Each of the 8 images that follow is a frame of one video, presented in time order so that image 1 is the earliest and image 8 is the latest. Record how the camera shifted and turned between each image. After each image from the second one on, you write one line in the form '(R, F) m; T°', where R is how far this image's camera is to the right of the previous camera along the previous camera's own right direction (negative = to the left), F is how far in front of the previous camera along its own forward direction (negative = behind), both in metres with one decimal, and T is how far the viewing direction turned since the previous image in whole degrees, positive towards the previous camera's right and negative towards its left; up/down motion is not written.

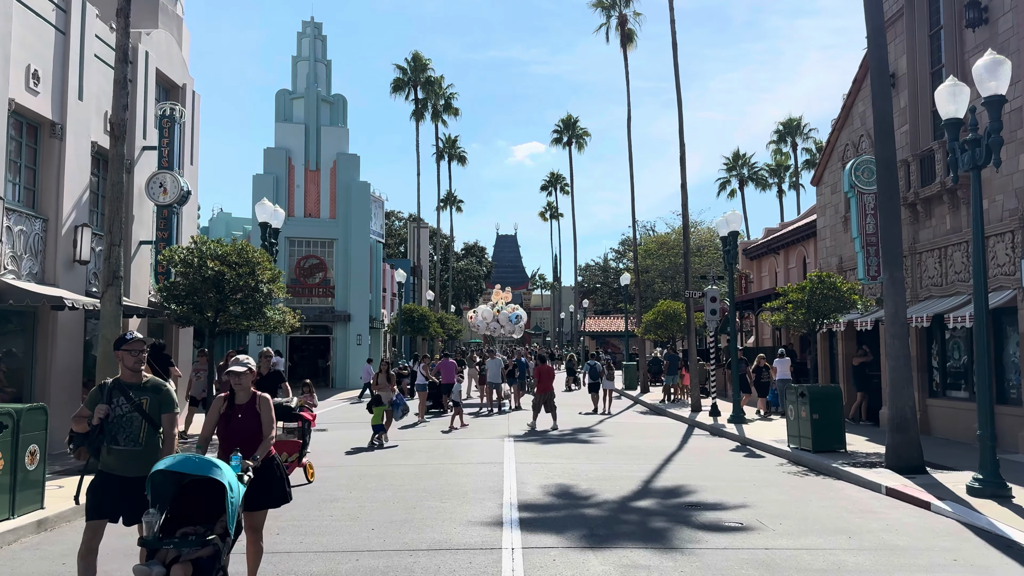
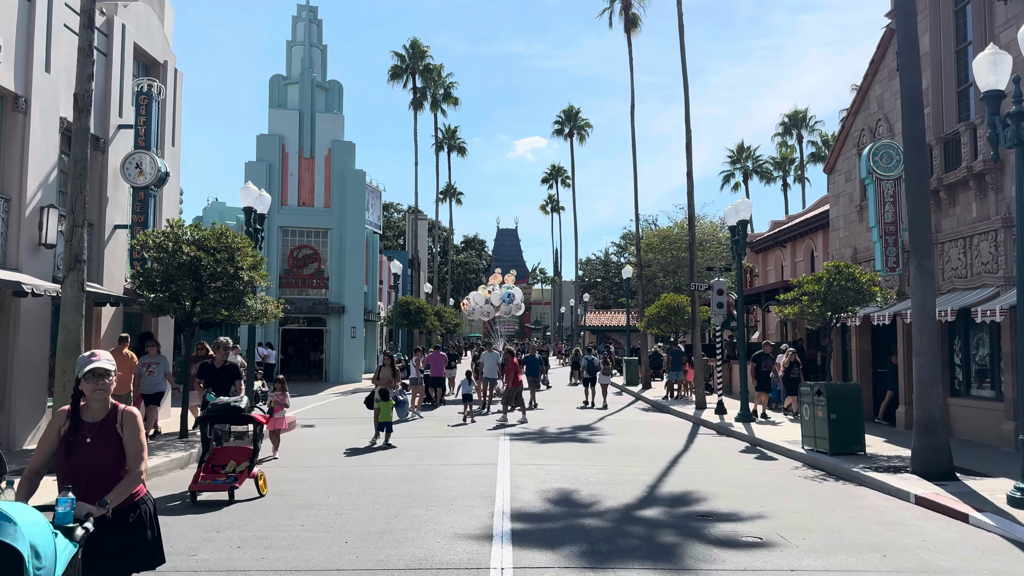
(+0.1, +0.9) m; 0°
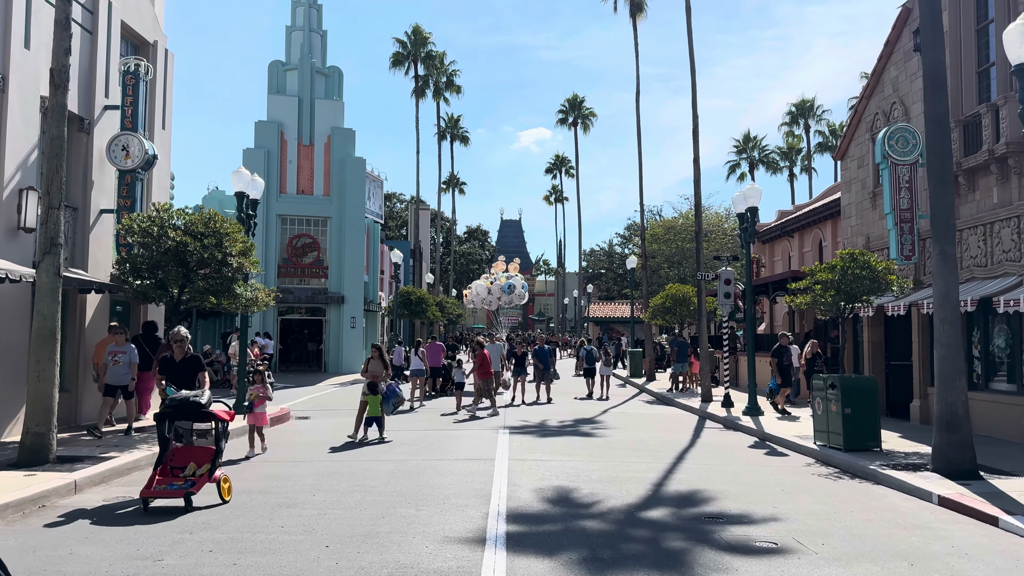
(+0.1, +0.6) m; 0°
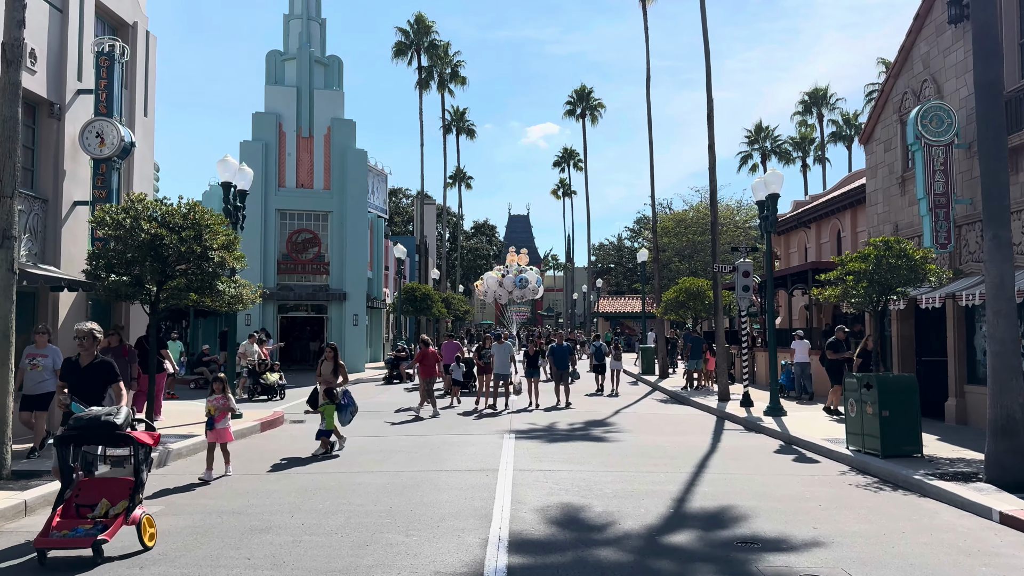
(+0.1, +1.0) m; -1°
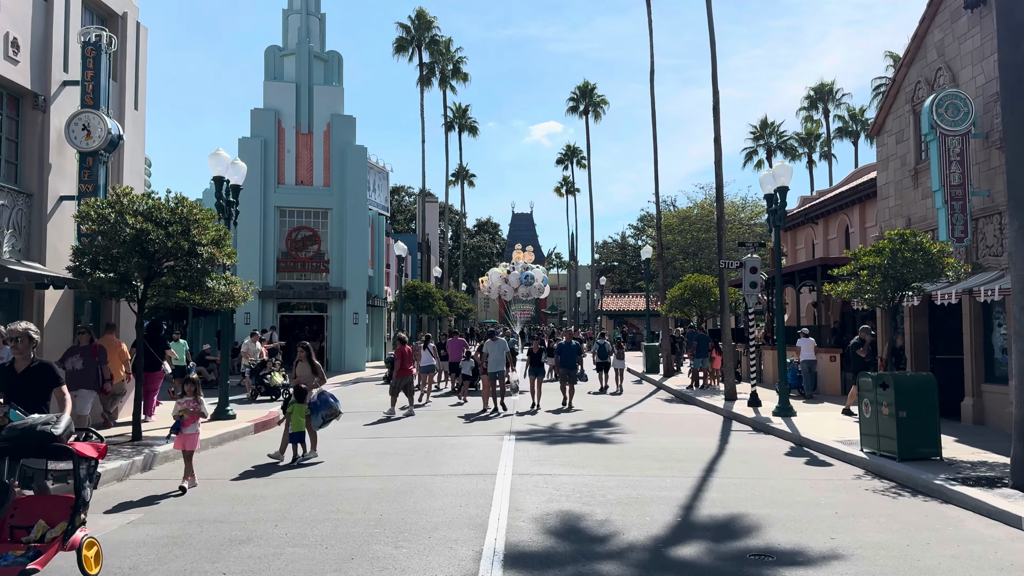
(+0.1, +0.5) m; 0°
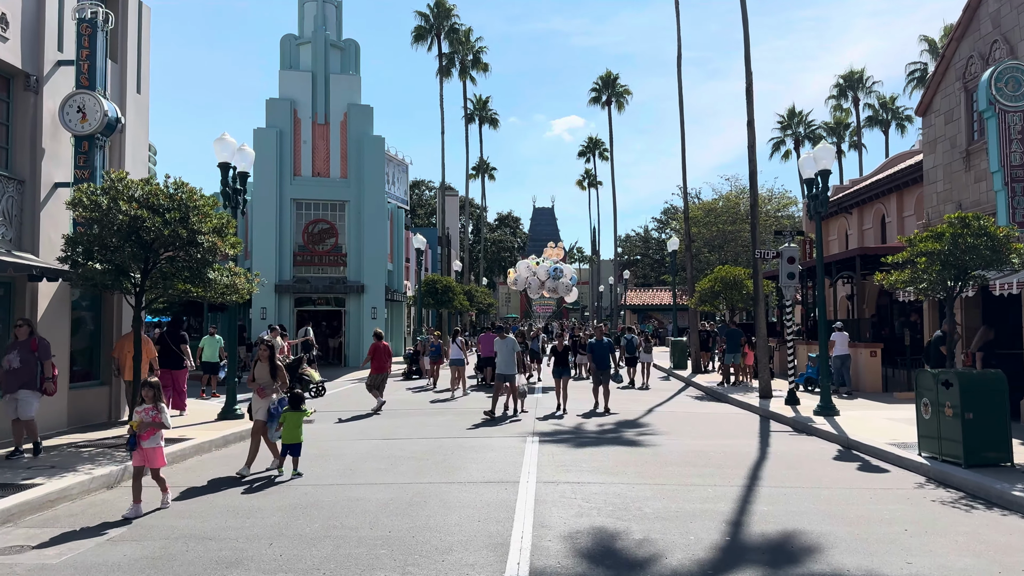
(0.0, +0.9) m; -2°
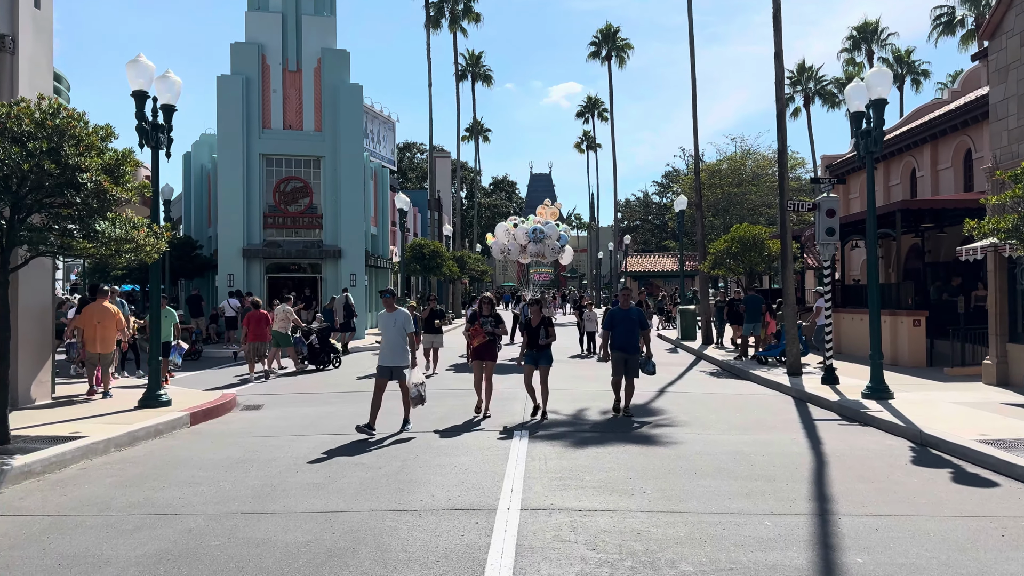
(+0.2, +2.6) m; 0°
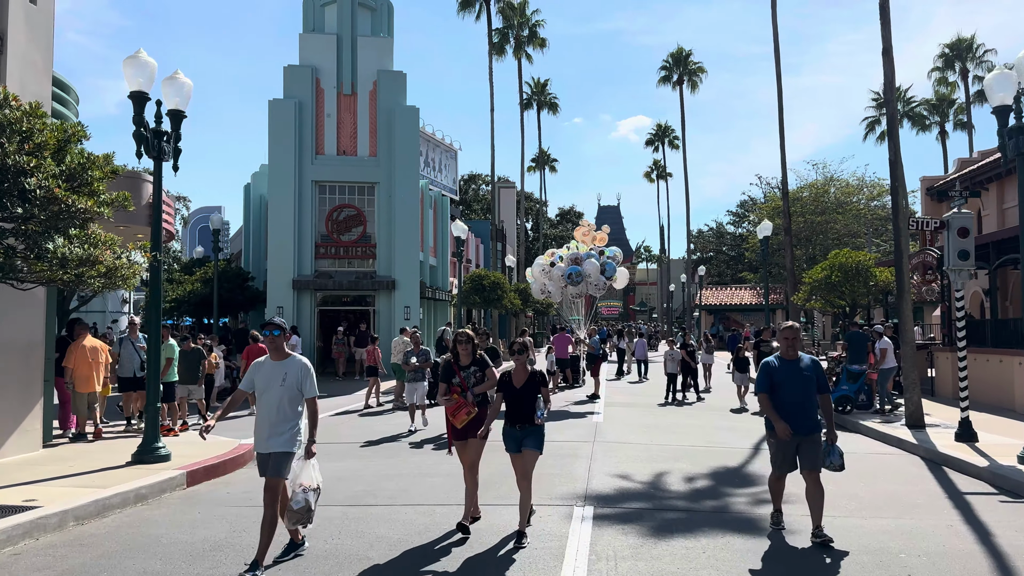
(+0.1, +2.1) m; -5°
